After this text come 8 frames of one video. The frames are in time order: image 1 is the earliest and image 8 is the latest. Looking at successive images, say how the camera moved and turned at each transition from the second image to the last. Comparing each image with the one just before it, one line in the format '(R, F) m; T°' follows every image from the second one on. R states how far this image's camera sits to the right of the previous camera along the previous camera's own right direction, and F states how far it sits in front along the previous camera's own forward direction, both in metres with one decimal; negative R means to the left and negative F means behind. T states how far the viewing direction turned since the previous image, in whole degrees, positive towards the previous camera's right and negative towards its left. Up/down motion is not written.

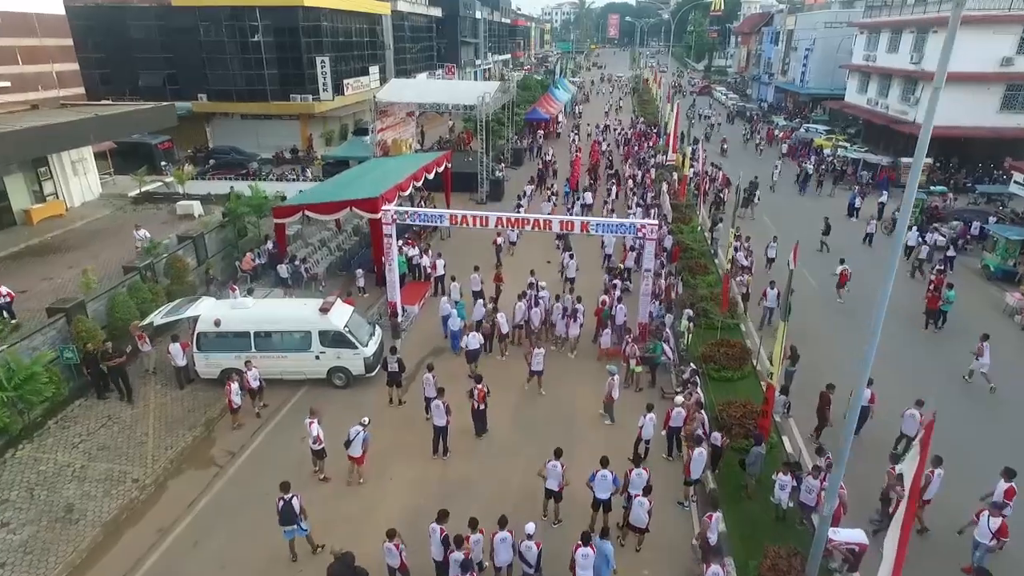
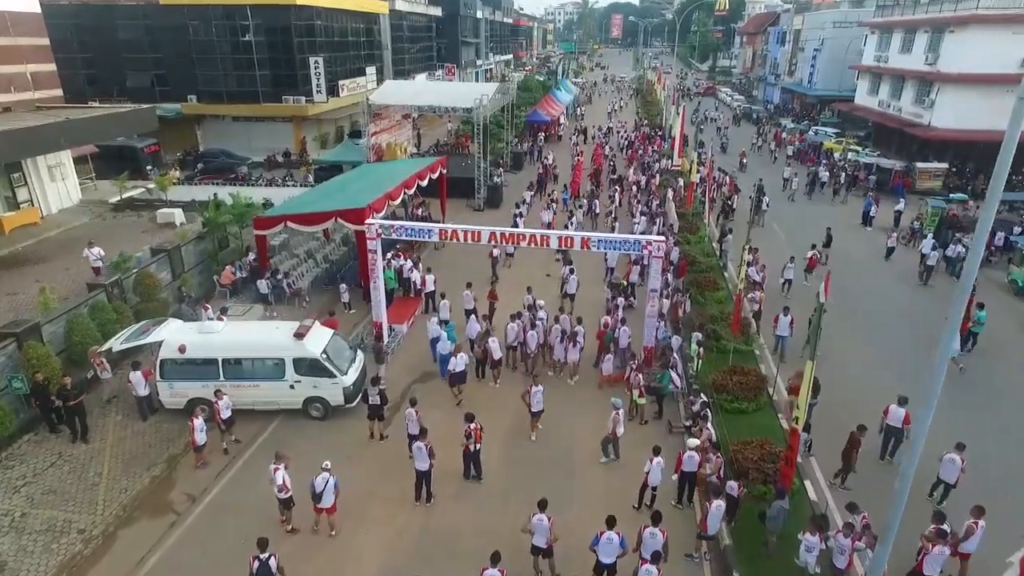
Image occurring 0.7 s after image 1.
(+0.2, +1.1) m; 0°
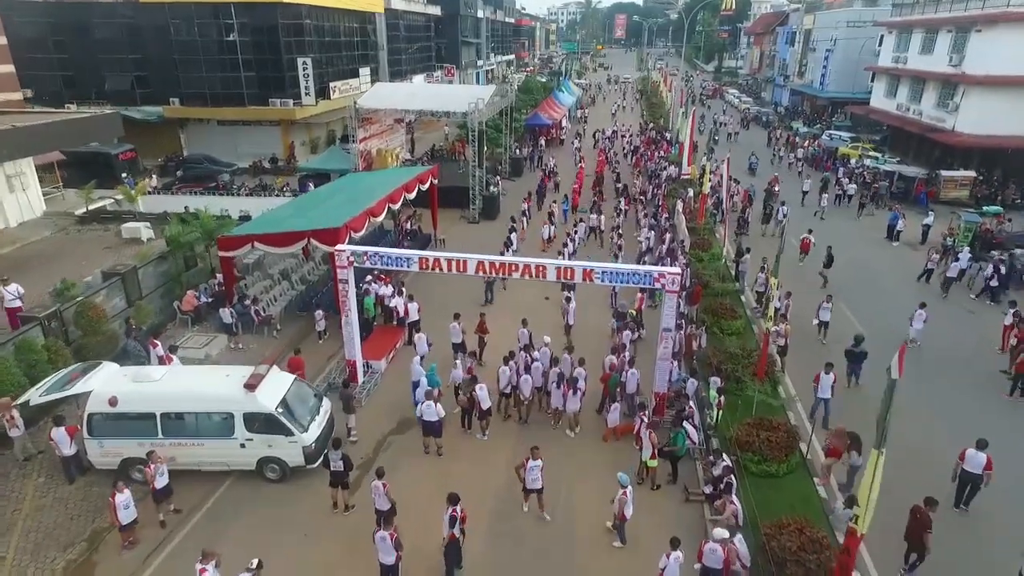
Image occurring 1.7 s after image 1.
(+0.2, +1.7) m; 0°
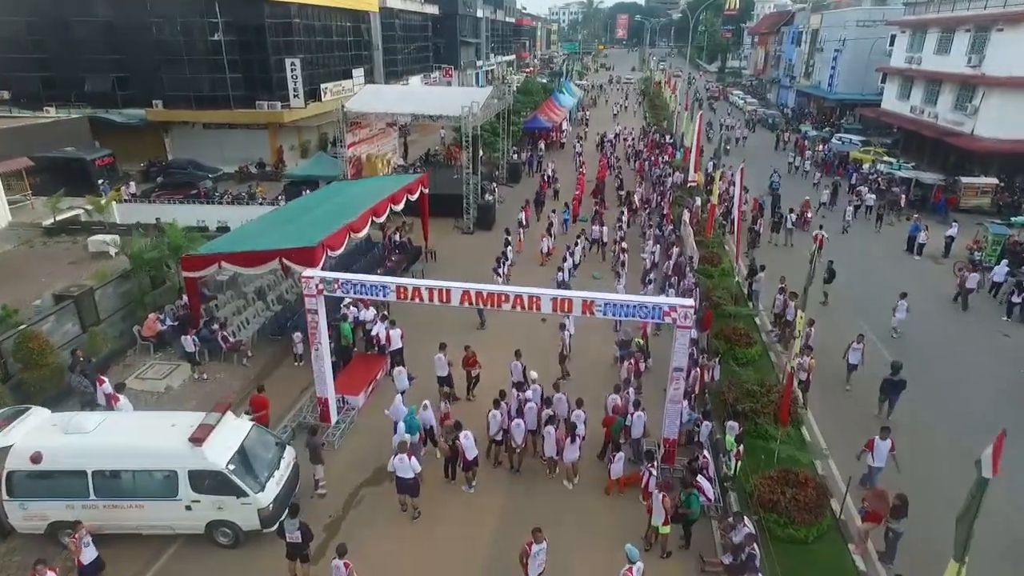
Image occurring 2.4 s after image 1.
(+0.2, +1.3) m; 0°
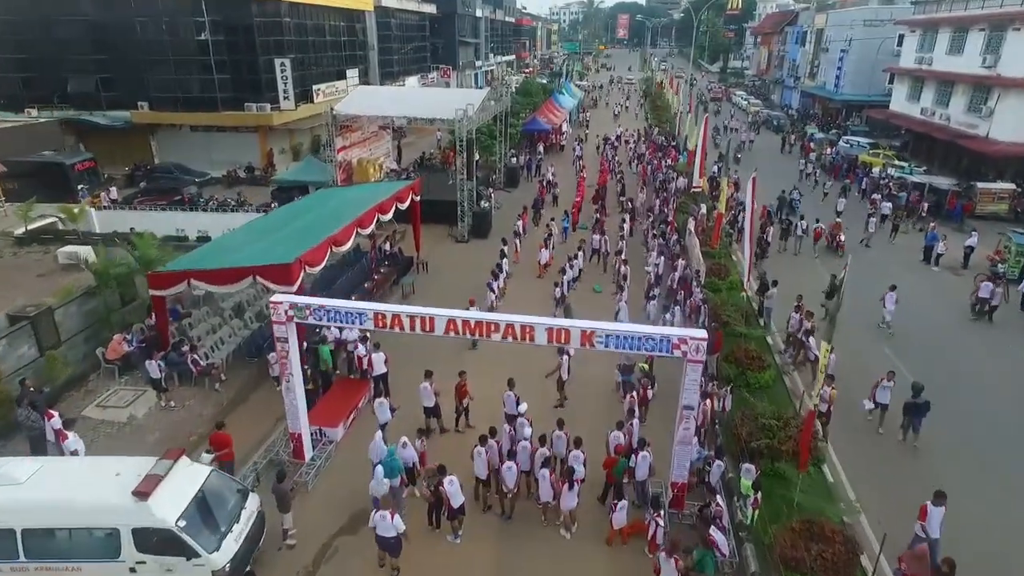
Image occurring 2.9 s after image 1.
(+0.2, +1.0) m; 0°
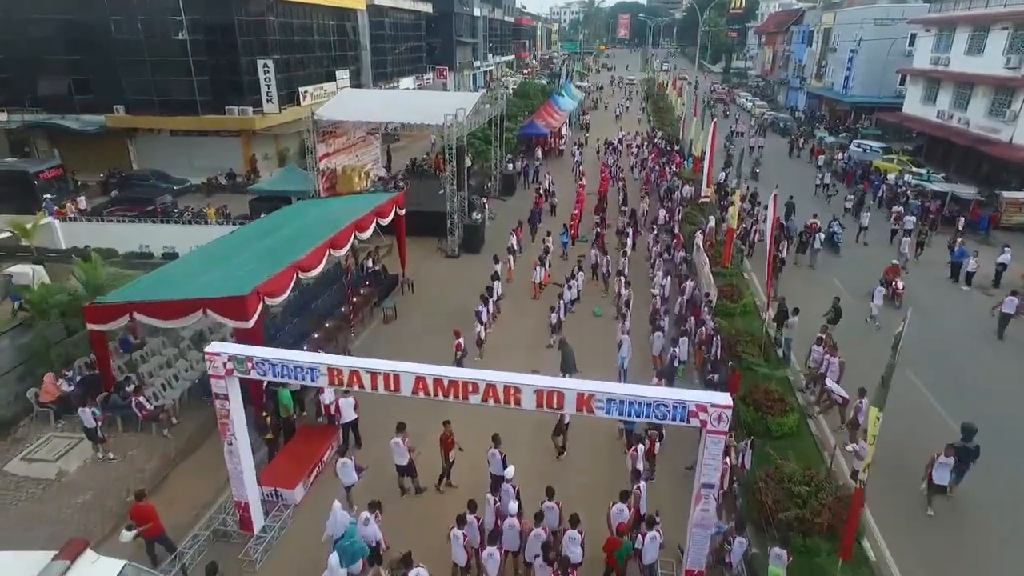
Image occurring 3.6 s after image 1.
(+0.2, +1.5) m; 0°
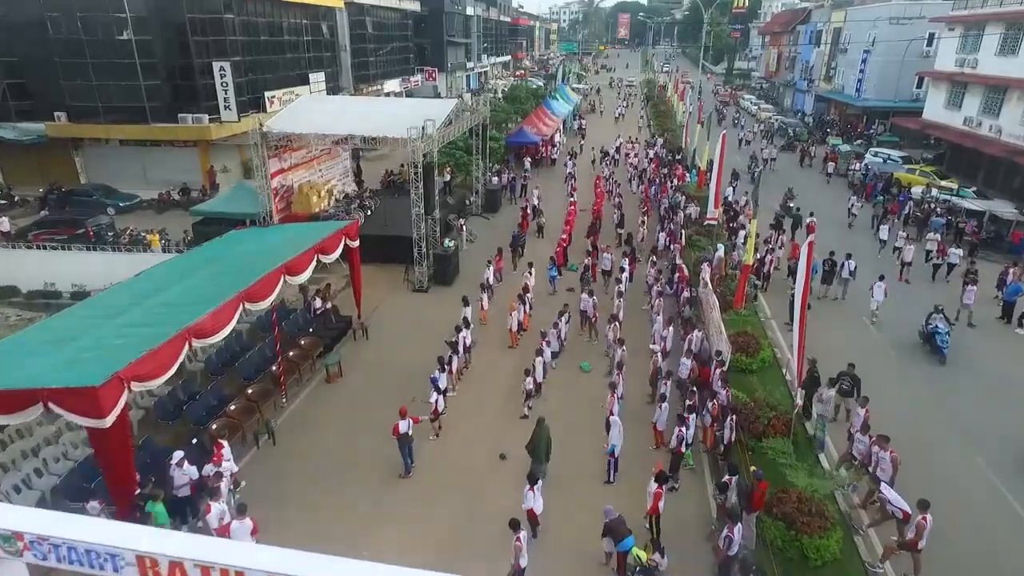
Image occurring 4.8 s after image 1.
(+0.7, +2.7) m; 0°
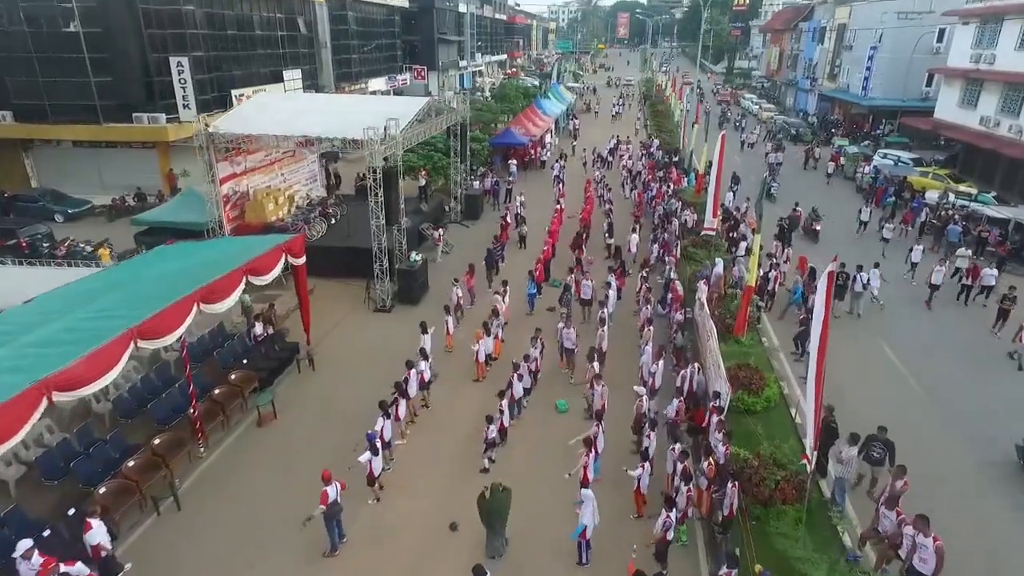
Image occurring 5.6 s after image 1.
(+0.8, +1.9) m; 0°
